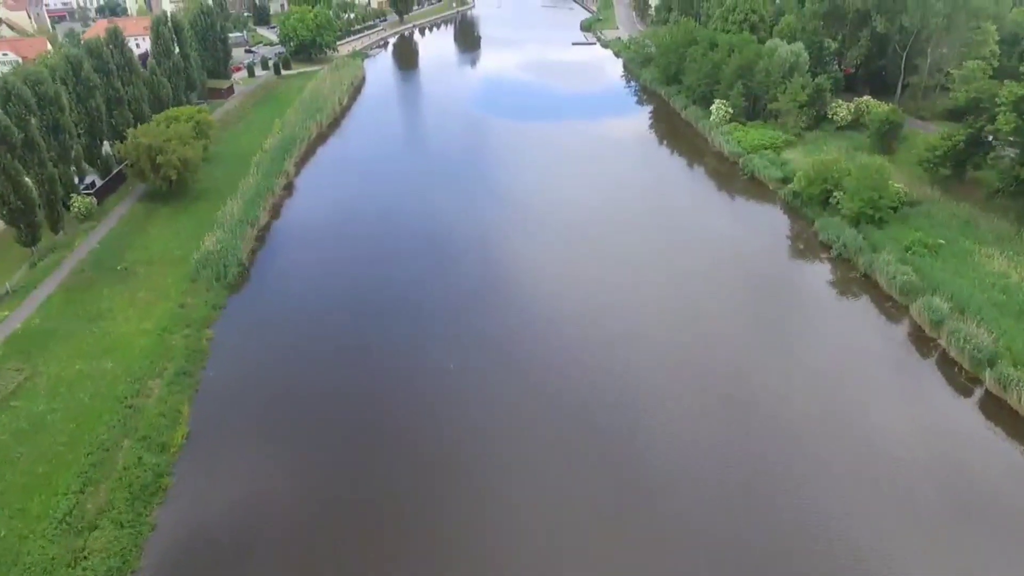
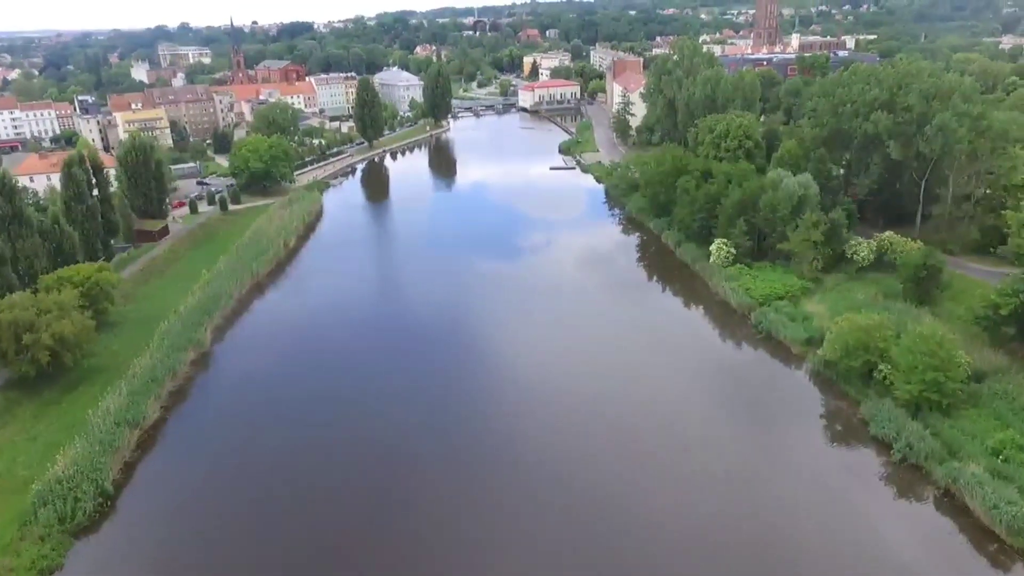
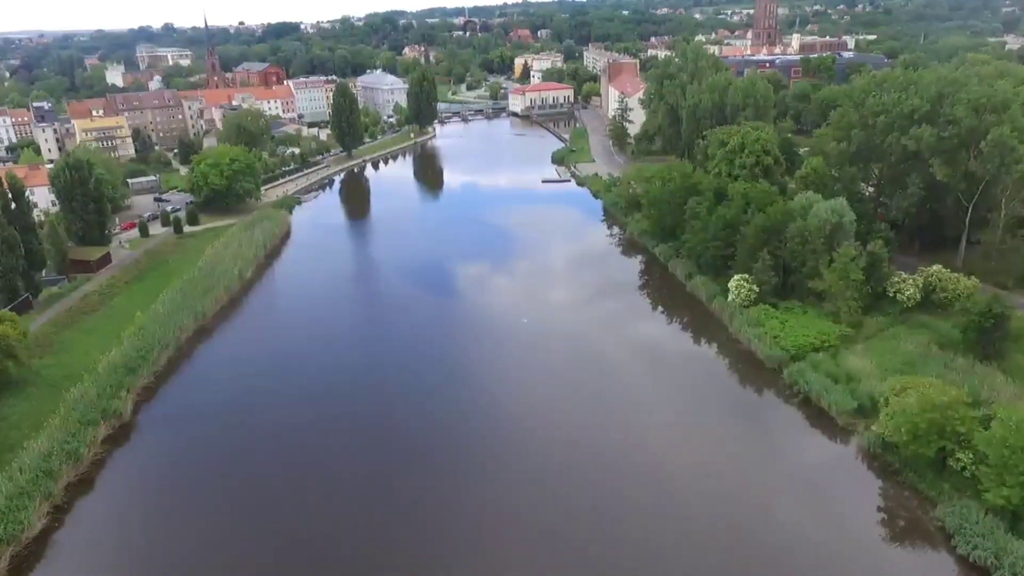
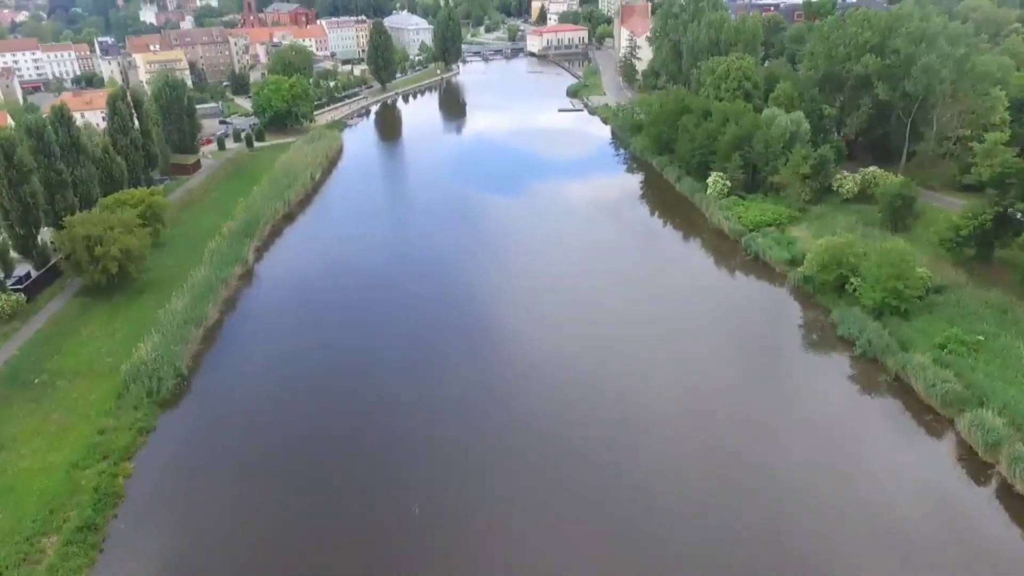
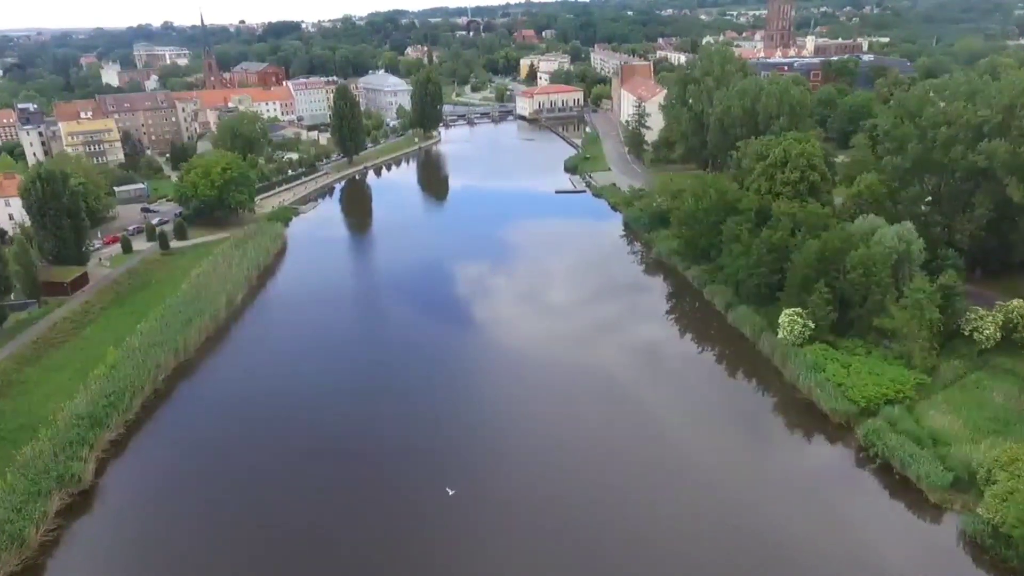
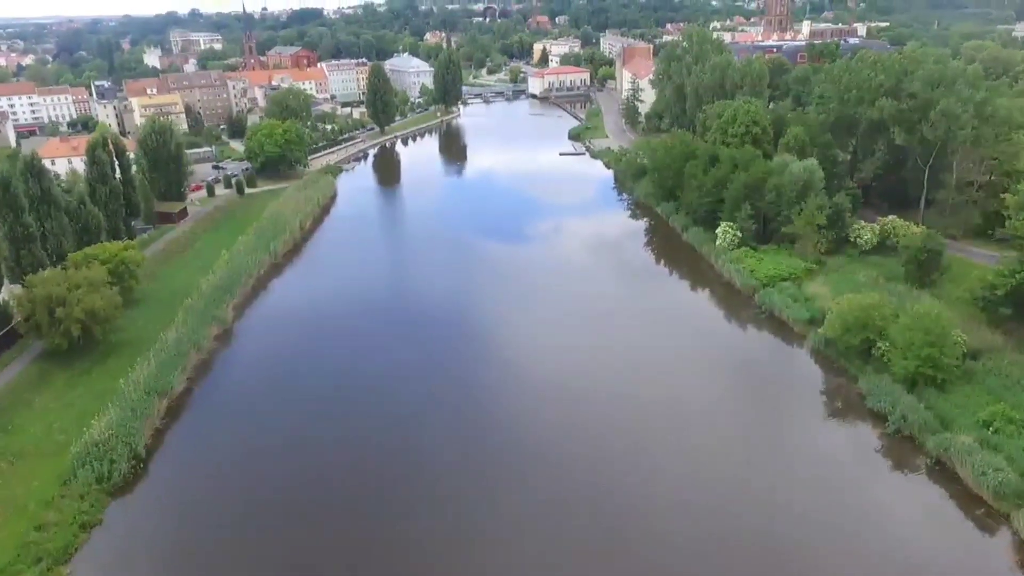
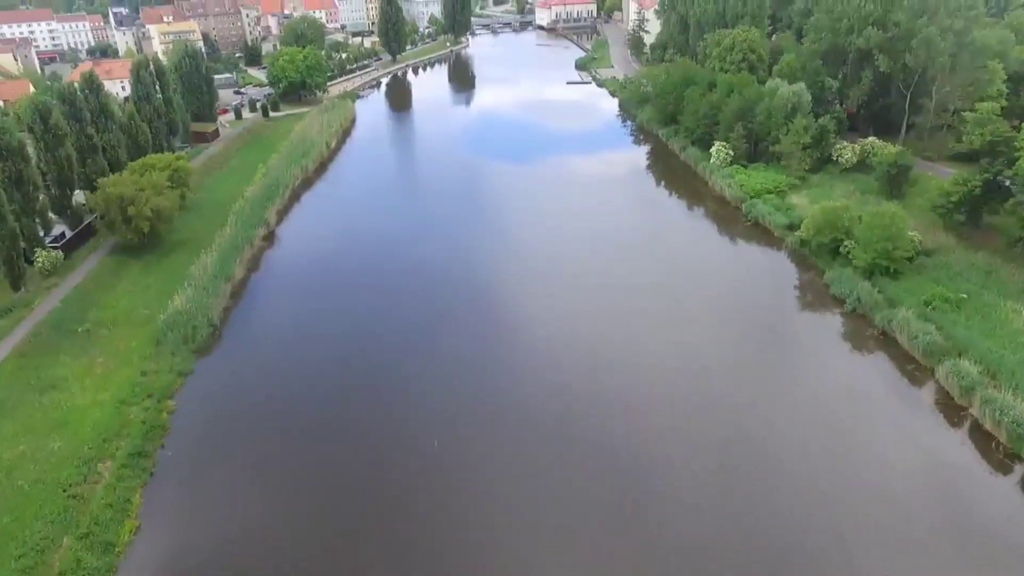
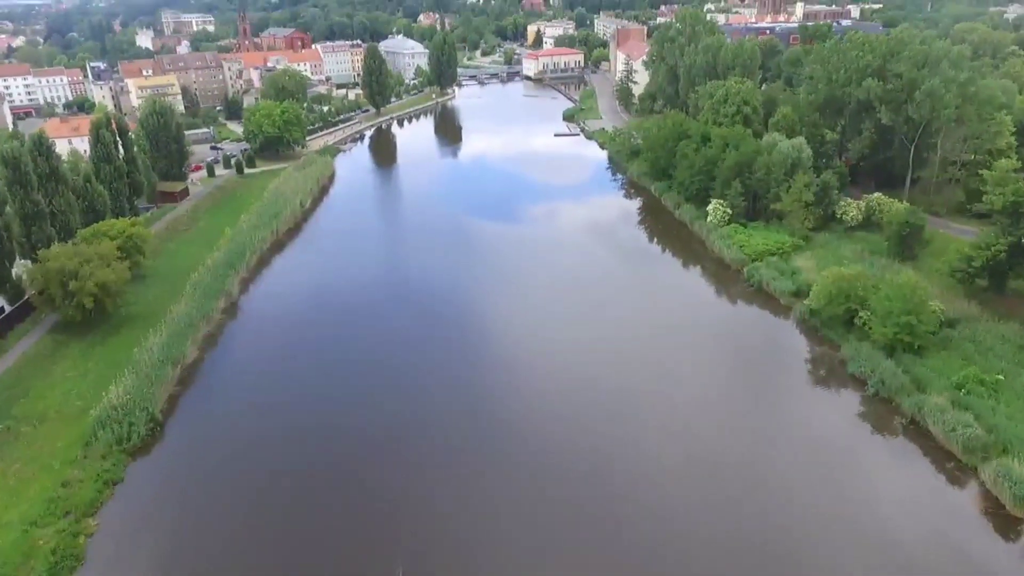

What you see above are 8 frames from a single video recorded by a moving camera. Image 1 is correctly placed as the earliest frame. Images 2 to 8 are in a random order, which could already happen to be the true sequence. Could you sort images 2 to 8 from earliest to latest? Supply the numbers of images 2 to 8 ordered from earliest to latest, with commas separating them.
7, 4, 8, 6, 2, 3, 5
